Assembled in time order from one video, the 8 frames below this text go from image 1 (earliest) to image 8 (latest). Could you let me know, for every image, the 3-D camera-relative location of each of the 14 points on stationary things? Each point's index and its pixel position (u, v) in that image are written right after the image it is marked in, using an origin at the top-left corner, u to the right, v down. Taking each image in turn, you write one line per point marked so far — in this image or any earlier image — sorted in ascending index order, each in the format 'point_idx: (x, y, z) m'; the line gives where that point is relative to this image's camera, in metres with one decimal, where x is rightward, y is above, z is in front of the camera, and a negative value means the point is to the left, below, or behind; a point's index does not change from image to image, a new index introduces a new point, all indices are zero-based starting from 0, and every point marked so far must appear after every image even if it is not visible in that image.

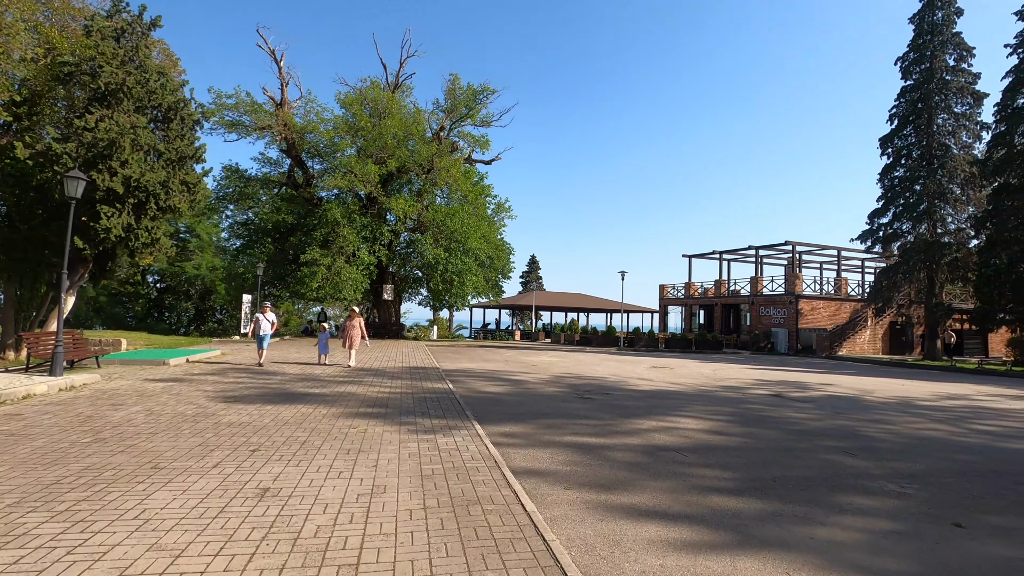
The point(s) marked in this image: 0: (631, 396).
0: (+2.8, -2.5, +12.5) m
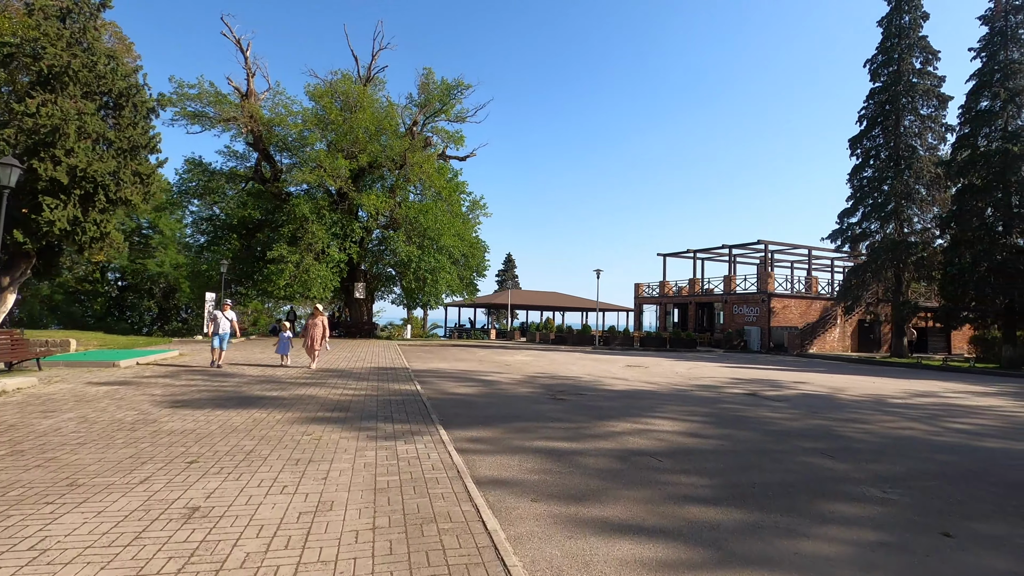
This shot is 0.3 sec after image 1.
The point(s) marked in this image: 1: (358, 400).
0: (+2.1, -2.4, +12.2) m
1: (-2.9, -2.1, +9.9) m
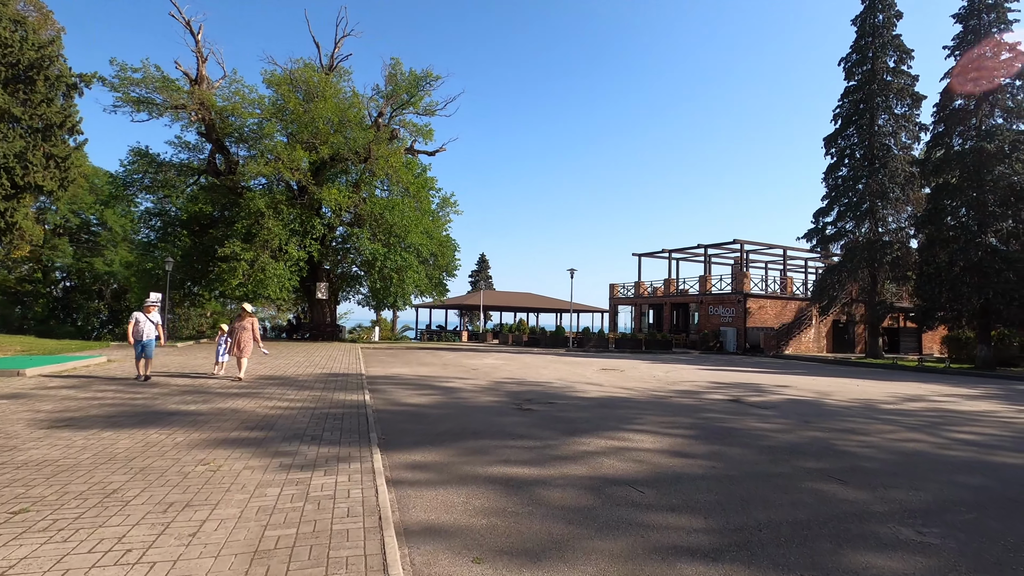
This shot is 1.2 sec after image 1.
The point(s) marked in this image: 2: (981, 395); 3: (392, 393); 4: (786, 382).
0: (+1.3, -2.4, +10.9) m
1: (-3.5, -2.0, +8.5) m
2: (+13.5, -3.1, +15.4) m
3: (-2.6, -2.3, +11.7) m
4: (+8.3, -2.9, +16.2) m
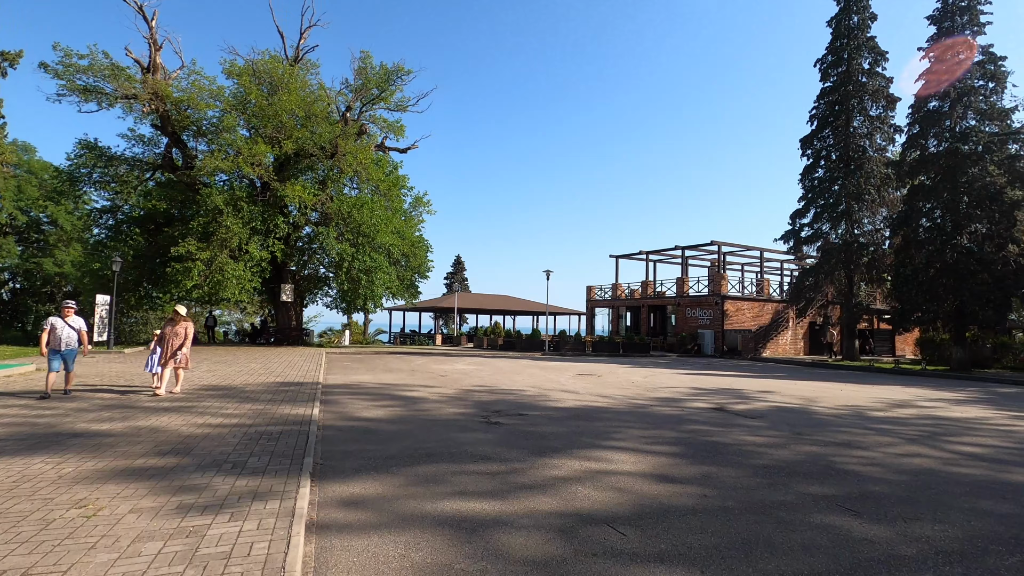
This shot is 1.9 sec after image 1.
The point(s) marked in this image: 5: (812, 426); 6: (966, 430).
0: (+0.7, -2.4, +10.0) m
1: (-4.1, -2.0, +7.3) m
2: (+12.7, -3.1, +15.0) m
3: (-3.3, -2.3, +10.6) m
4: (+7.5, -2.9, +15.5) m
5: (+5.3, -2.5, +9.5) m
6: (+8.4, -2.6, +9.9) m
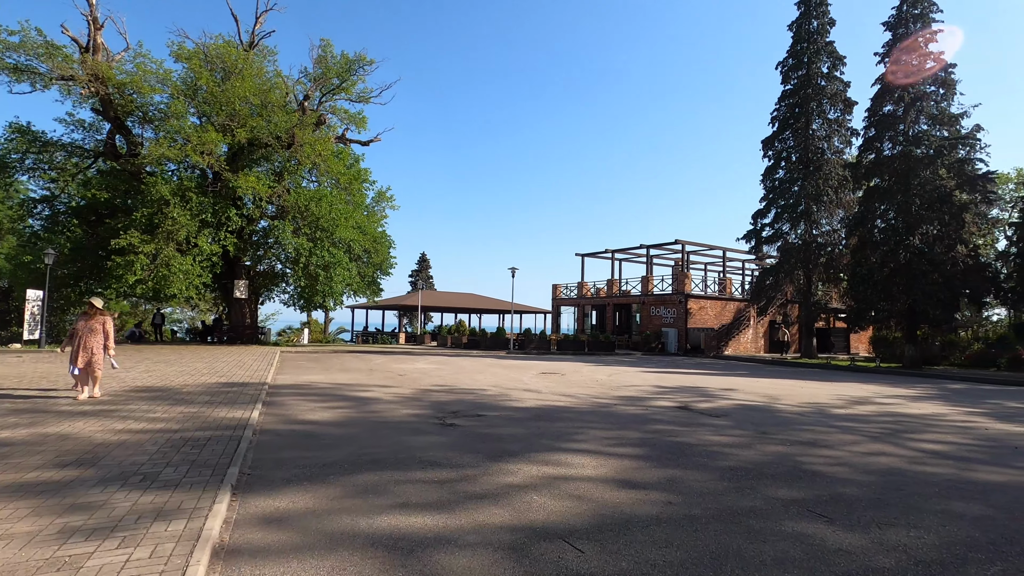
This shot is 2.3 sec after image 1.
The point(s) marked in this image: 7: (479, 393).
0: (0.0, -2.3, +9.5) m
1: (-4.6, -1.9, +6.6) m
2: (+11.6, -3.1, +15.2) m
3: (-4.1, -2.2, +9.8) m
4: (+6.4, -2.8, +15.4) m
5: (+4.6, -2.4, +9.3) m
6: (+7.7, -2.6, +9.9) m
7: (-0.8, -2.4, +12.4) m
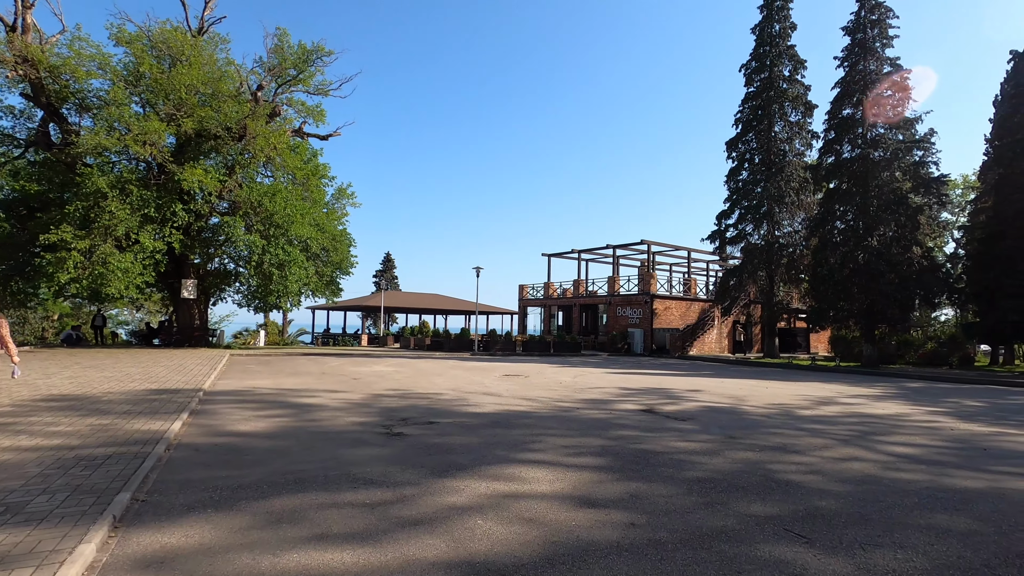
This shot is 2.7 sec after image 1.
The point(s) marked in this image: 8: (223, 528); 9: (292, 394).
0: (-0.8, -2.2, +8.8) m
1: (-5.2, -1.8, +5.6) m
2: (+10.5, -3.0, +15.2) m
3: (-4.8, -2.1, +8.9) m
4: (+5.3, -2.8, +15.1) m
5: (+3.8, -2.3, +8.8) m
6: (+6.9, -2.5, +9.6) m
7: (-1.7, -2.4, +11.7) m
8: (-2.2, -1.8, +4.2) m
9: (-5.0, -2.4, +12.1) m
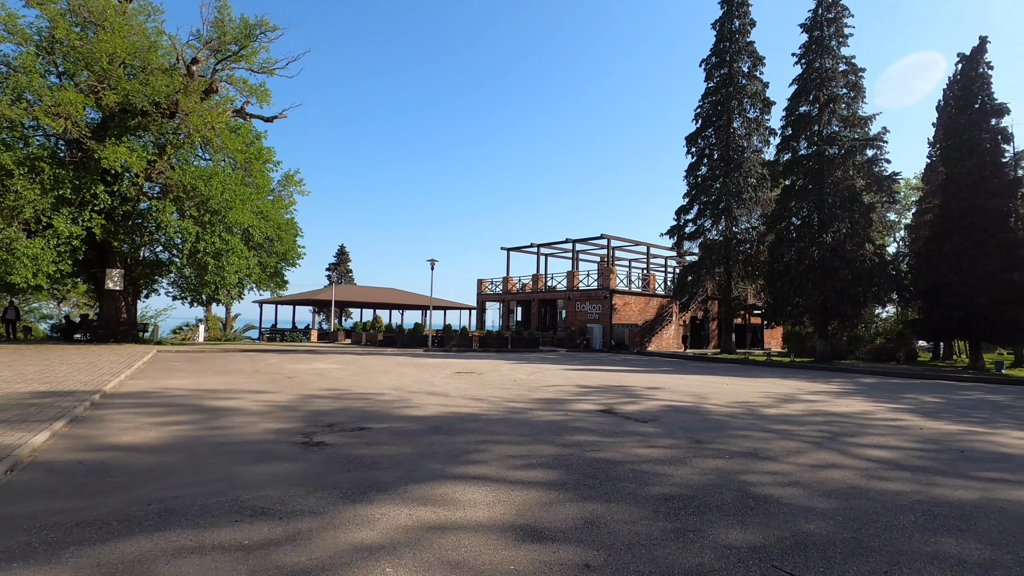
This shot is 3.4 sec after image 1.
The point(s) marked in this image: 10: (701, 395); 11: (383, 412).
0: (-1.6, -2.0, +7.7) m
1: (-5.8, -1.6, +4.2) m
2: (+9.2, -2.9, +14.9) m
3: (-5.6, -1.9, +7.5) m
4: (+3.9, -2.6, +14.5) m
5: (+3.0, -2.2, +8.1) m
6: (+6.0, -2.4, +9.1) m
7: (-2.7, -2.2, +10.5) m
8: (-2.7, -1.7, +3.0) m
9: (-6.0, -2.1, +10.7) m
10: (+4.5, -2.5, +12.6) m
11: (-2.2, -2.1, +9.3) m
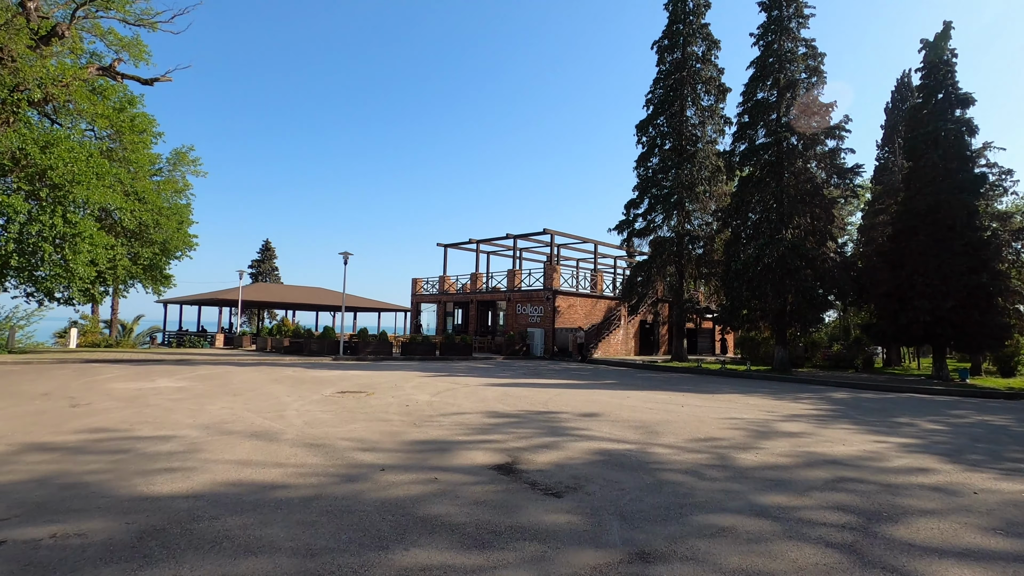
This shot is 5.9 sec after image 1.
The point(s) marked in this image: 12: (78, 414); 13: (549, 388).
0: (-3.2, -1.9, +3.9) m
1: (-7.1, -1.4, 0.0) m
2: (+6.9, -2.8, +11.9) m
3: (-7.2, -1.7, +3.3) m
4: (+1.7, -2.5, +11.1) m
5: (+1.3, -2.0, +4.6) m
6: (+4.2, -2.3, +5.9) m
7: (-4.6, -2.0, +6.5) m
8: (-3.9, -1.5, -0.9) m
9: (-7.9, -1.9, +6.4) m
10: (+2.4, -2.4, +9.2) m
11: (-4.0, -1.9, +5.4) m
12: (-7.3, -2.1, +9.1) m
13: (+1.1, -2.8, +15.2) m
